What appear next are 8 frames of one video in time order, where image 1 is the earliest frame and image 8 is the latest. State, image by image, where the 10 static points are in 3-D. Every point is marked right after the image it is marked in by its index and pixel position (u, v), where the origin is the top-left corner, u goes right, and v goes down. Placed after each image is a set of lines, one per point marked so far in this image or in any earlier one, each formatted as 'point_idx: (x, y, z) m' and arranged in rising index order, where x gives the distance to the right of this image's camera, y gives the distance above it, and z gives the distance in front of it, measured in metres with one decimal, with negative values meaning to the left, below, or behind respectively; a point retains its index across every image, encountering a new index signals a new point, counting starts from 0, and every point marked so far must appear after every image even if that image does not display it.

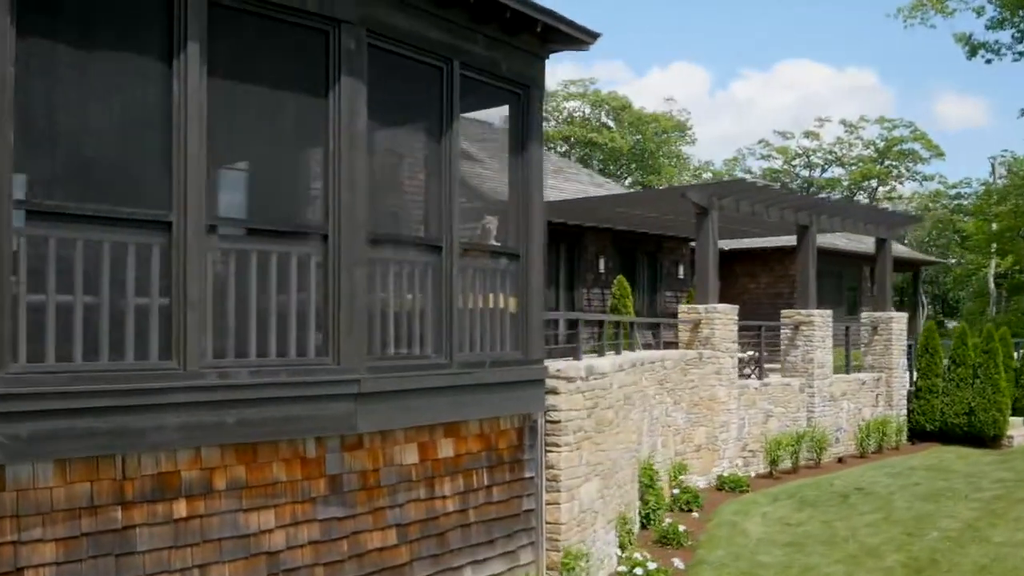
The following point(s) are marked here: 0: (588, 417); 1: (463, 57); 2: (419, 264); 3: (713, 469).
0: (+0.6, -1.0, +7.3) m
1: (-0.3, +1.5, +6.0) m
2: (-0.6, +0.1, +5.7) m
3: (+2.7, -2.5, +12.5) m
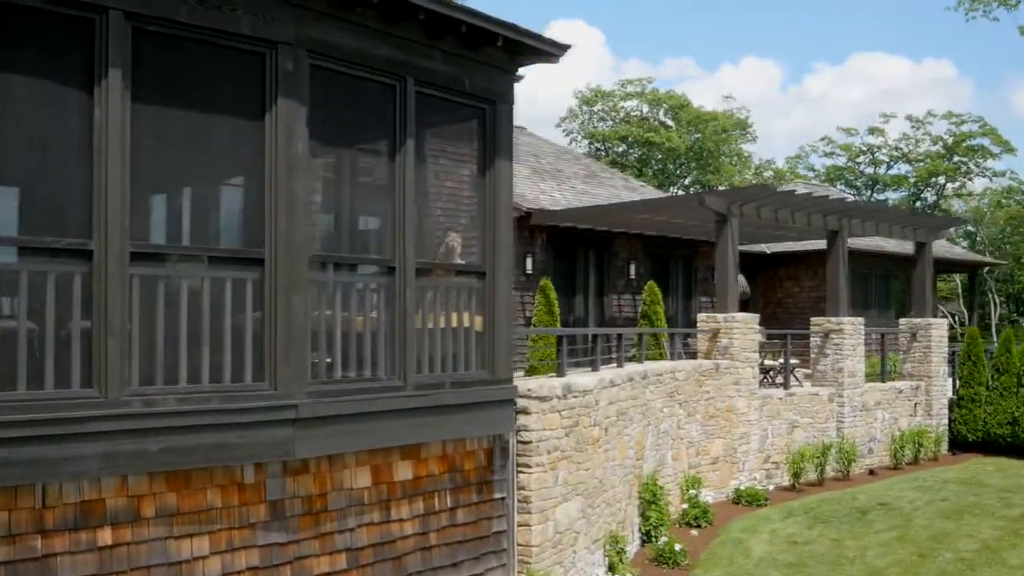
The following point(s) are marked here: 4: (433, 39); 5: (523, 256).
0: (+0.4, -1.1, +7.2) m
1: (-0.6, +1.4, +5.9) m
2: (-0.9, 0.0, +5.6) m
3: (+2.9, -2.6, +12.2) m
4: (-0.5, +1.6, +6.0) m
5: (+0.2, +0.6, +16.6) m
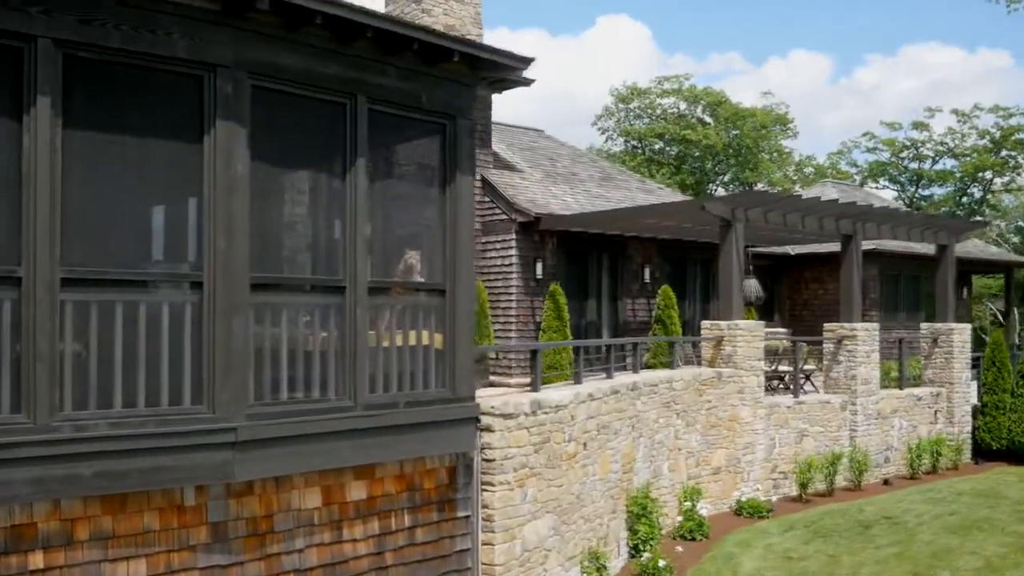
0: (+0.2, -1.3, +7.1) m
1: (-0.9, +1.2, +5.8) m
2: (-1.2, -0.1, +5.6) m
3: (+2.9, -2.7, +12.0) m
4: (-0.8, +1.5, +5.9) m
5: (+0.4, +0.5, +16.5) m
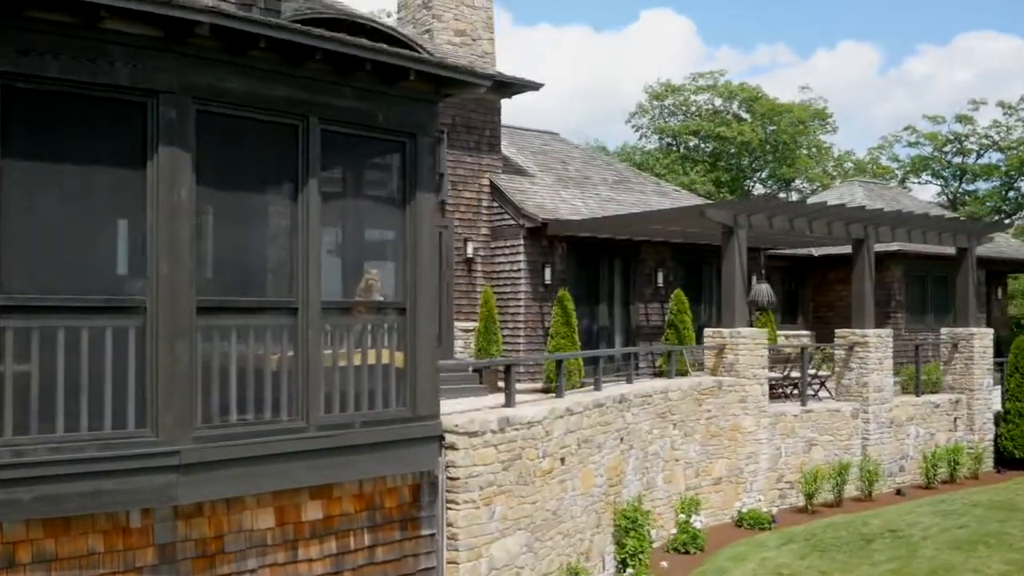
0: (-0.1, -1.4, +7.0) m
1: (-1.2, +1.1, +5.9) m
2: (-1.5, -0.2, +5.6) m
3: (+2.9, -2.8, +11.9) m
4: (-1.1, +1.4, +5.9) m
5: (+0.5, +0.4, +16.4) m
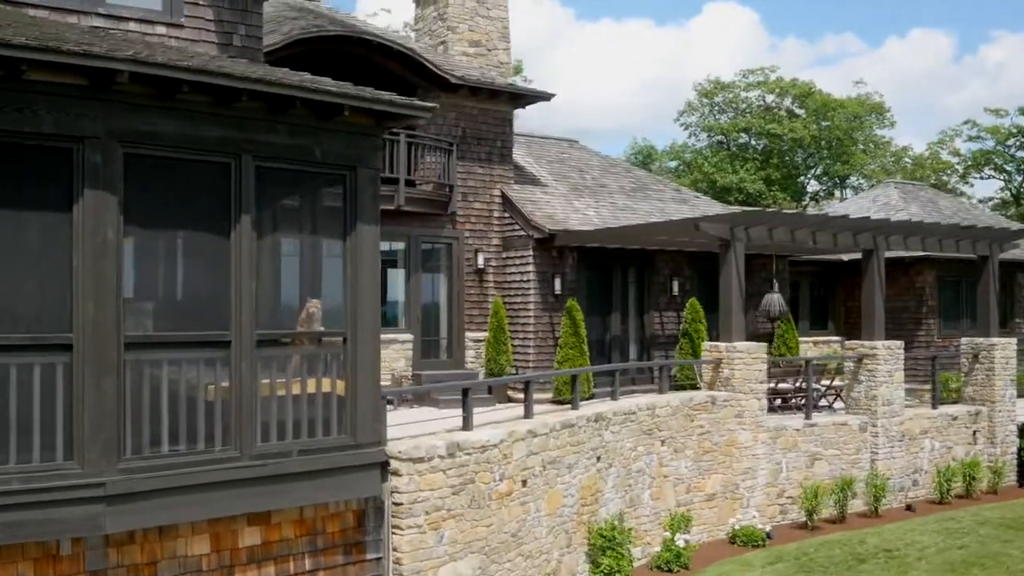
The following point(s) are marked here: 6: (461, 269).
0: (-0.4, -1.6, +7.1) m
1: (-1.7, +0.9, +6.0) m
2: (-2.0, -0.5, +5.8) m
3: (+2.8, -3.0, +11.8) m
4: (-1.6, +1.2, +6.1) m
5: (+0.7, +0.2, +16.5) m
6: (-0.9, +0.4, +16.7) m
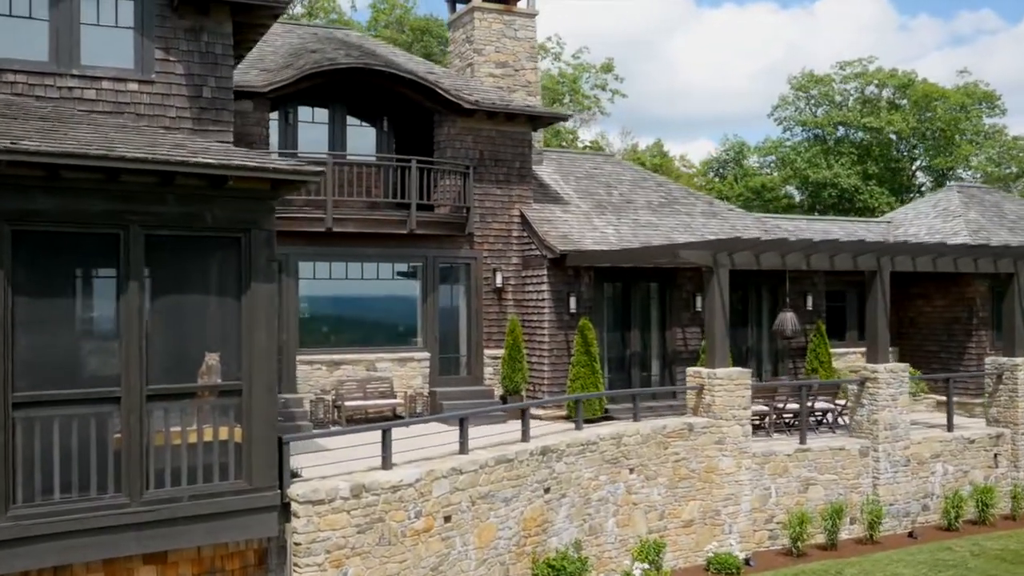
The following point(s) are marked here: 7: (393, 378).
0: (-1.2, -2.0, +7.5) m
1: (-2.6, +0.5, +6.5) m
2: (-2.9, -0.9, +6.4) m
3: (+2.5, -3.3, +11.8) m
4: (-2.5, +0.7, +6.6) m
5: (+1.0, -0.1, +16.7) m
6: (-0.6, 0.0, +17.1) m
7: (-2.1, -1.6, +16.3) m
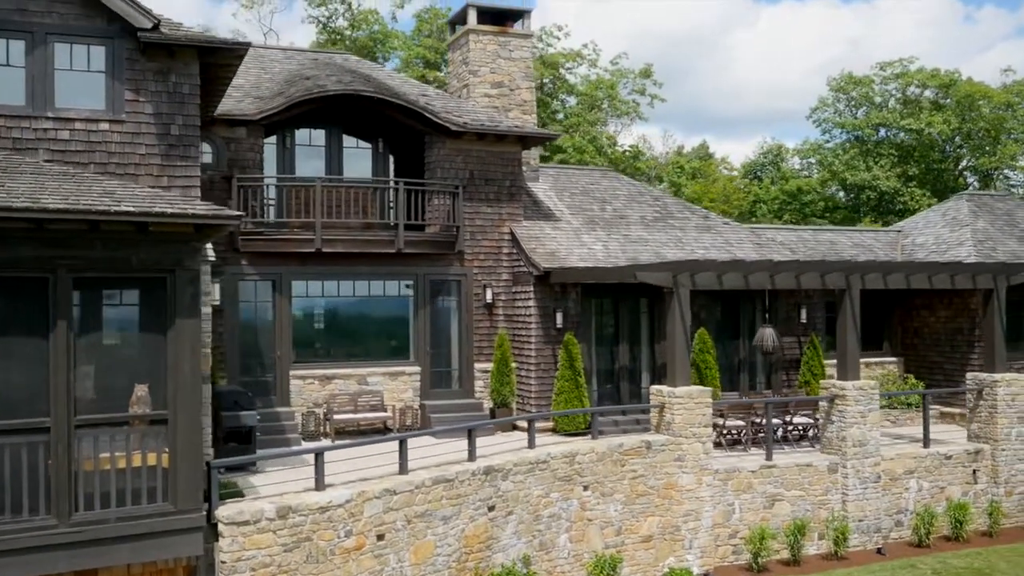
0: (-1.9, -2.3, +8.0) m
1: (-3.4, +0.2, +7.1) m
2: (-3.7, -1.2, +7.0) m
3: (+2.1, -3.6, +12.0) m
4: (-3.3, +0.4, +7.2) m
5: (+0.8, -0.4, +17.0) m
6: (-0.8, -0.3, +17.5) m
7: (-2.3, -1.9, +16.8) m
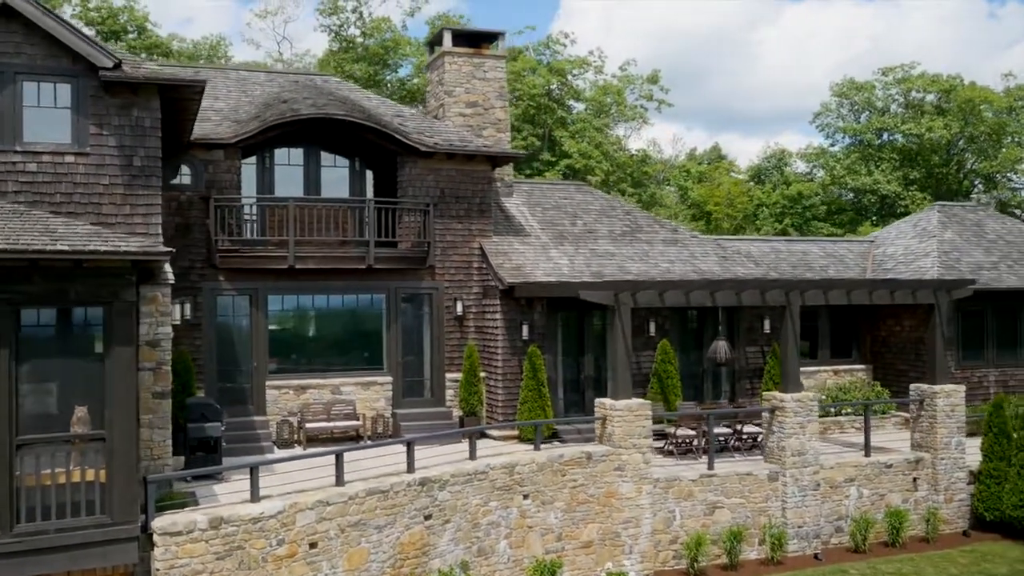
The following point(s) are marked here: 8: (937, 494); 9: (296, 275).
0: (-2.7, -2.5, +8.7) m
1: (-4.2, -0.1, +7.8) m
2: (-4.5, -1.4, +7.7) m
3: (+1.3, -3.8, +12.6) m
4: (-4.1, +0.2, +7.9) m
5: (+0.1, -0.7, +17.7) m
6: (-1.4, -0.6, +18.2) m
7: (-3.0, -2.2, +17.5) m
8: (+6.9, -3.3, +14.9) m
9: (-4.0, +0.2, +17.2) m
